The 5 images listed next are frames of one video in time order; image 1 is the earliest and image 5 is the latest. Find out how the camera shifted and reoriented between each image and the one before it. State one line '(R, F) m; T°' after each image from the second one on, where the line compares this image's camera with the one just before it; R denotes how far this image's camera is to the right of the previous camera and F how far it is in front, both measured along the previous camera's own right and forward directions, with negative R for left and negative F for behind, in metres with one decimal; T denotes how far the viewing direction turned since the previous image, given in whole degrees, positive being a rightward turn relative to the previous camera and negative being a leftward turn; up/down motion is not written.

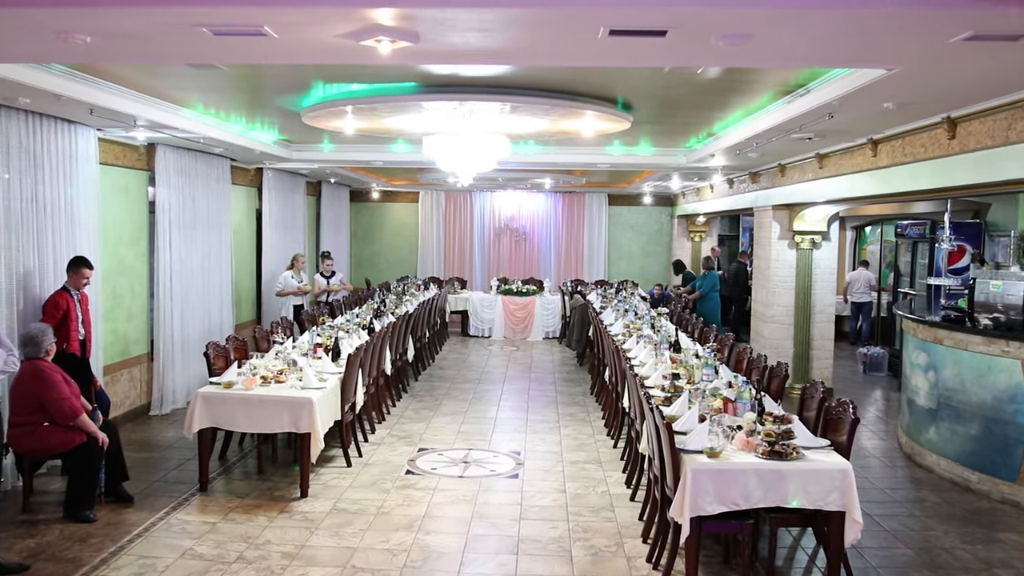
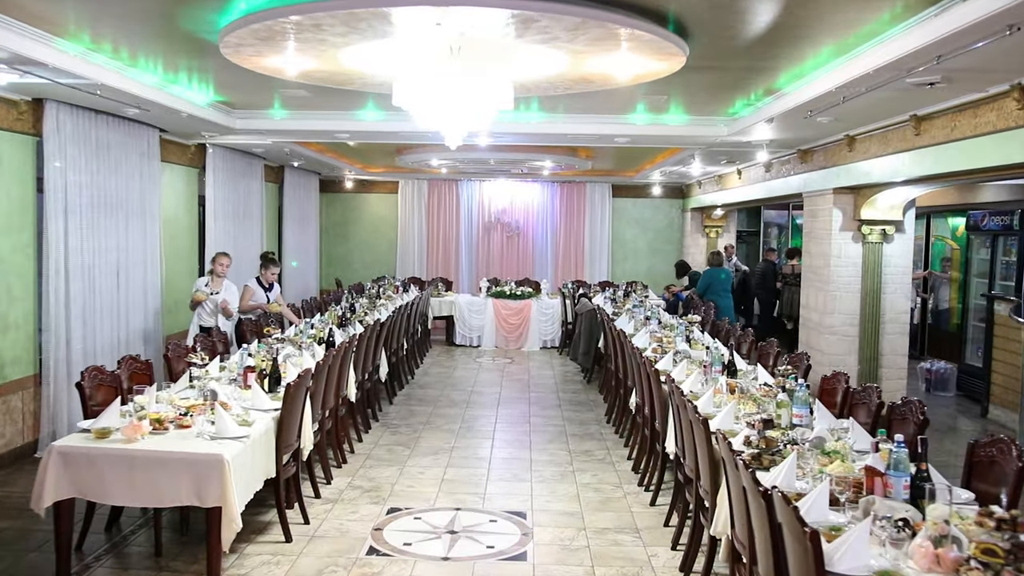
(-0.1, +2.0) m; +1°
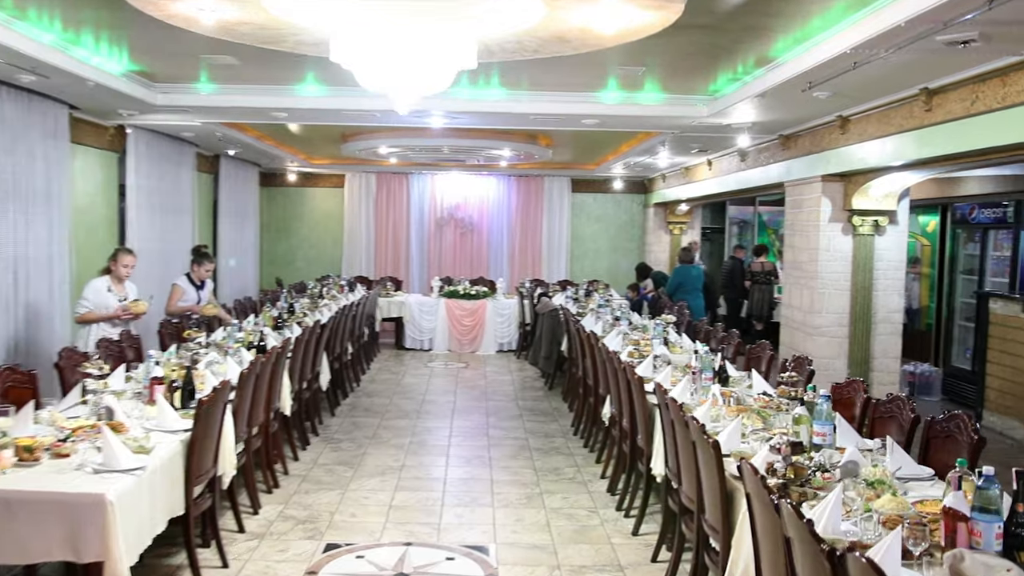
(0.0, +0.9) m; +3°
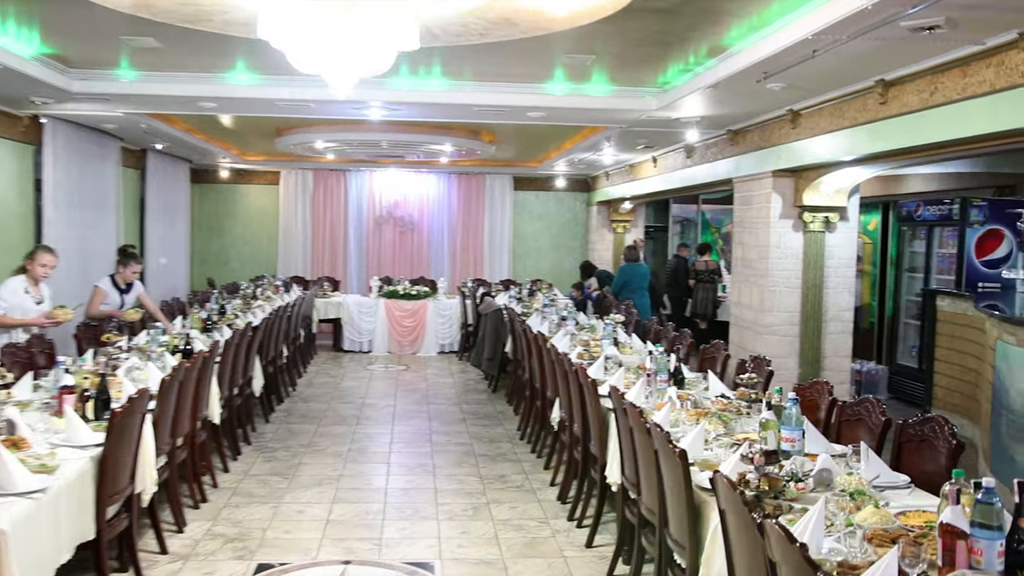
(0.0, +0.3) m; +4°
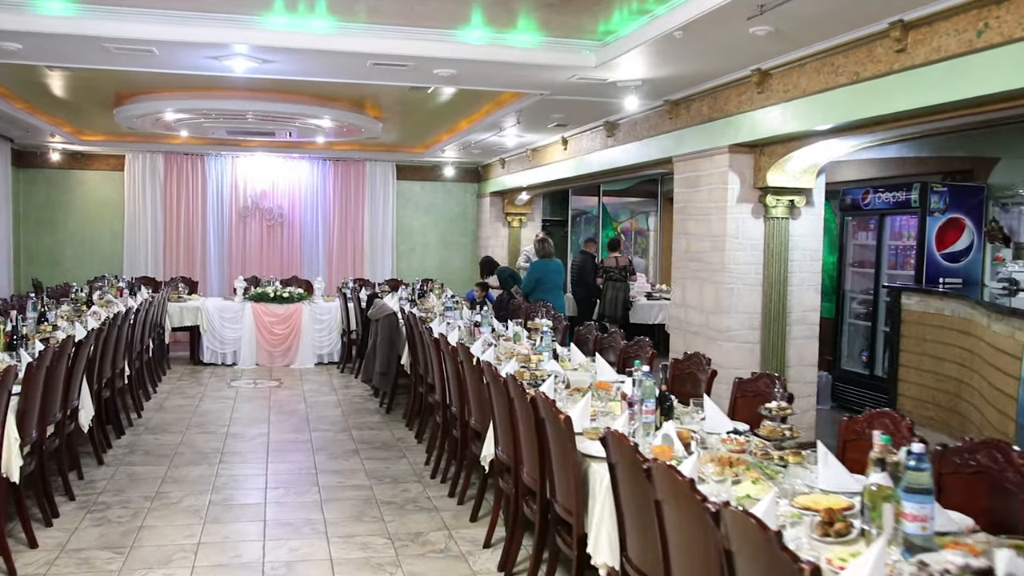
(-0.2, +1.4) m; +8°
